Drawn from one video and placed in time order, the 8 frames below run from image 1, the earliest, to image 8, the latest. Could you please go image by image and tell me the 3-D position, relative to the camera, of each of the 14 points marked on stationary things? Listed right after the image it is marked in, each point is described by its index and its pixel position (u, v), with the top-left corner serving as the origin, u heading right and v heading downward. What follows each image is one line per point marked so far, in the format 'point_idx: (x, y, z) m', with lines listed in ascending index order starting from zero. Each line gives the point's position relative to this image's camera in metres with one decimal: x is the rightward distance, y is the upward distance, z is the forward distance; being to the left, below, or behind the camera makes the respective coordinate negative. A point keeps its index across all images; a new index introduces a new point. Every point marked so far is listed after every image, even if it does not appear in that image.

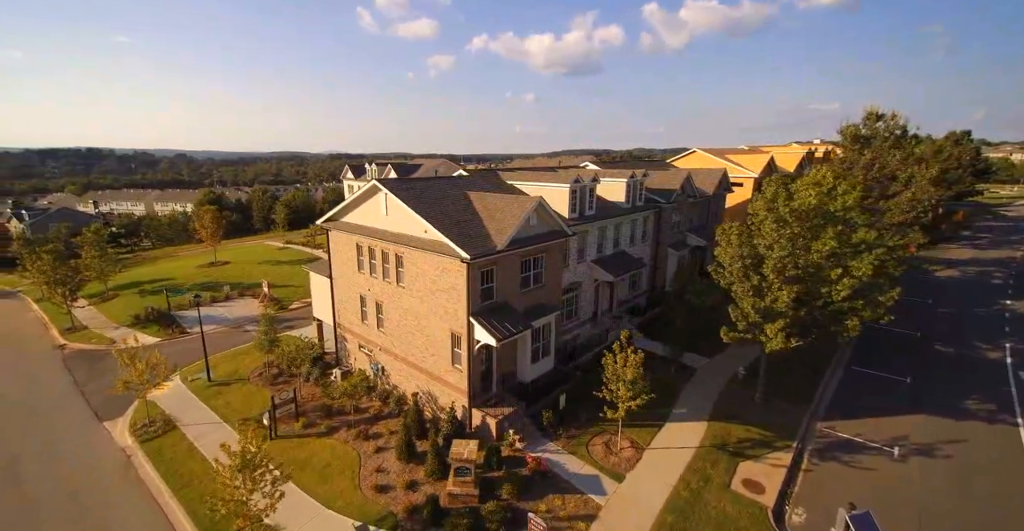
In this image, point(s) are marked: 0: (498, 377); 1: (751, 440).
0: (-0.6, -4.5, +18.5) m
1: (+9.2, -6.8, +17.7) m
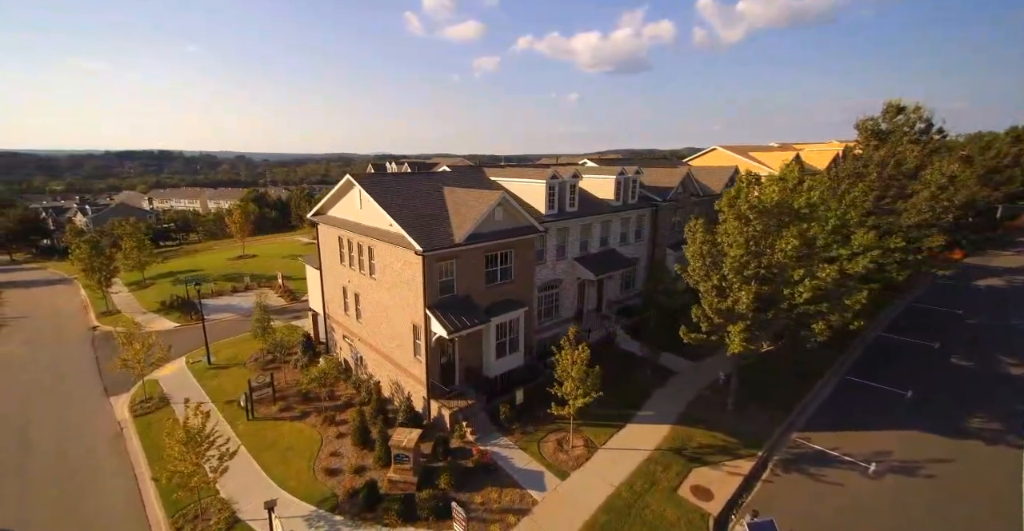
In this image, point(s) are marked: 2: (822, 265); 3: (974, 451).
0: (-2.2, -4.3, +18.8) m
1: (+7.4, -6.8, +17.0) m
2: (+10.2, 0.0, +15.3) m
3: (+16.8, -6.8, +16.6) m
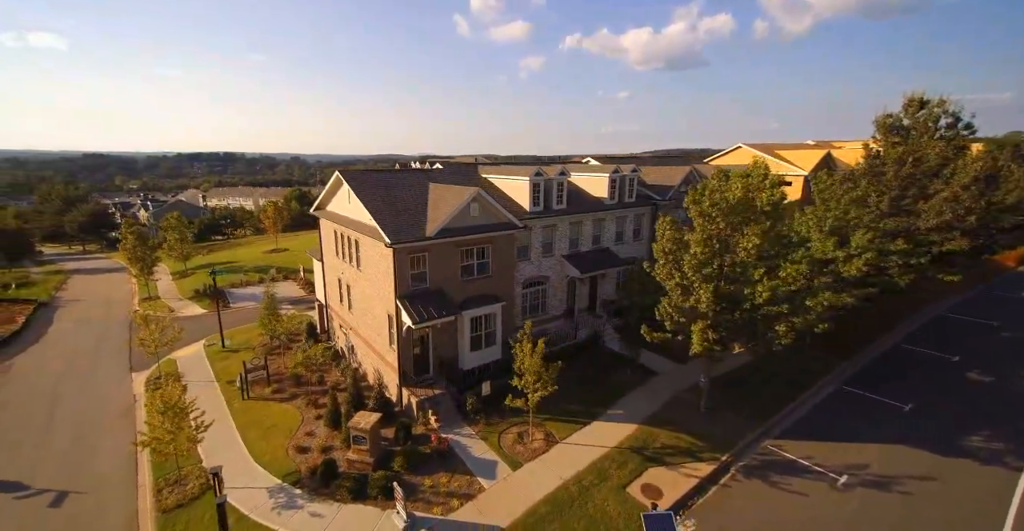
0: (-3.4, -4.1, +19.5) m
1: (+5.9, -6.7, +16.8) m
2: (+8.7, 0.0, +14.8) m
3: (+15.3, -6.9, +15.5) m
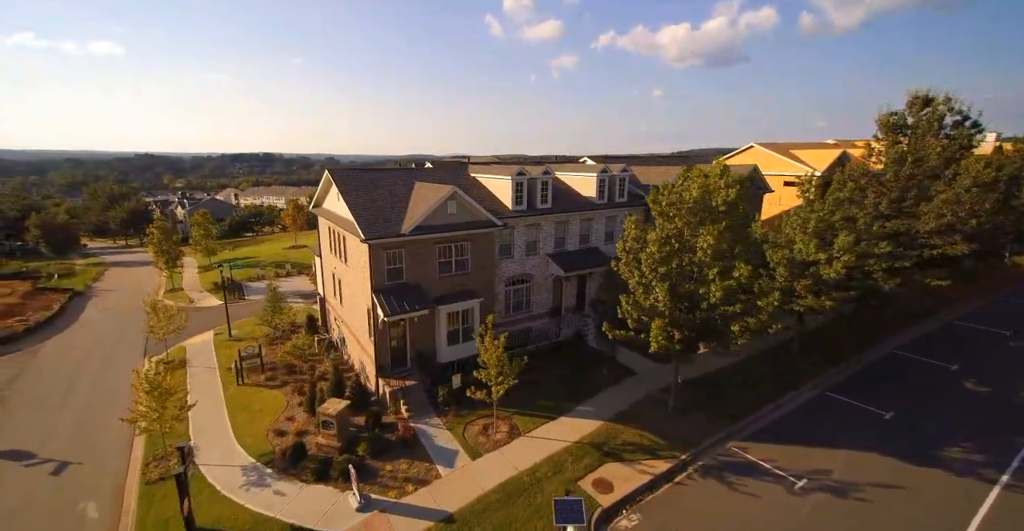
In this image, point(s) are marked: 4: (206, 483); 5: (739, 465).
0: (-4.5, -3.9, +20.2) m
1: (+4.6, -6.7, +16.9) m
2: (+7.3, 0.0, +14.7) m
3: (+13.8, -7.0, +15.0) m
4: (-10.4, -7.4, +15.5) m
5: (+8.0, -7.1, +16.1) m
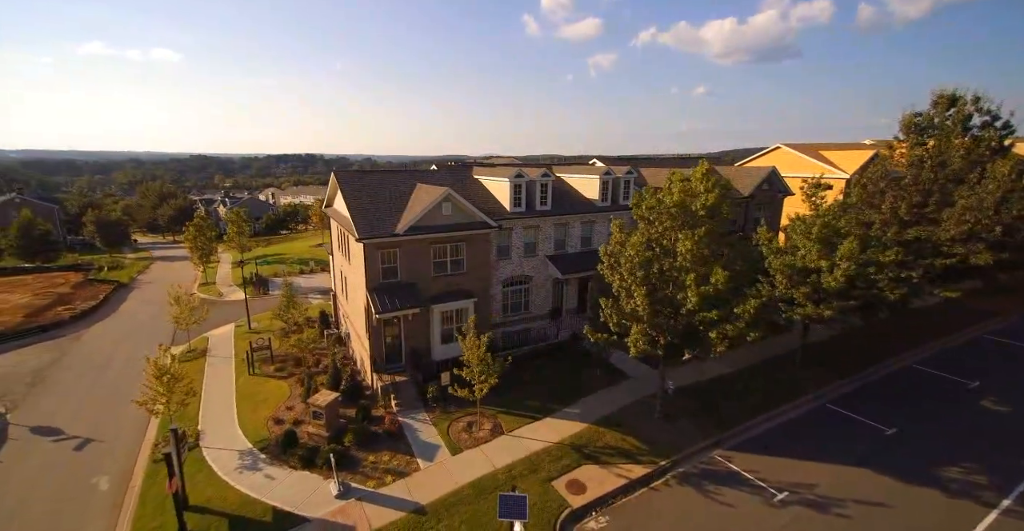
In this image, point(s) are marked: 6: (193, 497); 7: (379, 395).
0: (-4.9, -3.9, +20.9) m
1: (+3.8, -6.8, +16.9) m
2: (+6.5, -0.2, +14.5) m
3: (+12.9, -7.3, +14.3) m
4: (-11.2, -7.2, +16.6) m
5: (+7.2, -7.2, +15.8) m
6: (-10.5, -7.6, +15.1) m
7: (-5.6, -5.5, +19.3) m
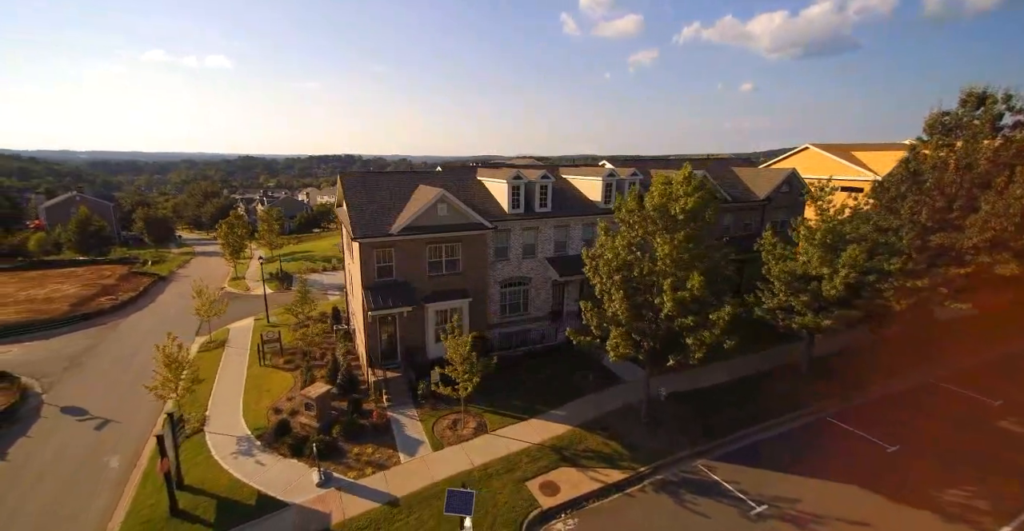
0: (-5.3, -3.8, +21.5) m
1: (+3.1, -6.9, +16.8) m
2: (+5.7, -0.3, +14.2) m
3: (+11.9, -7.6, +13.5) m
4: (-11.9, -7.1, +17.7) m
5: (+6.4, -7.4, +15.5) m
6: (-11.3, -7.5, +16.1) m
7: (-6.1, -5.4, +19.9) m
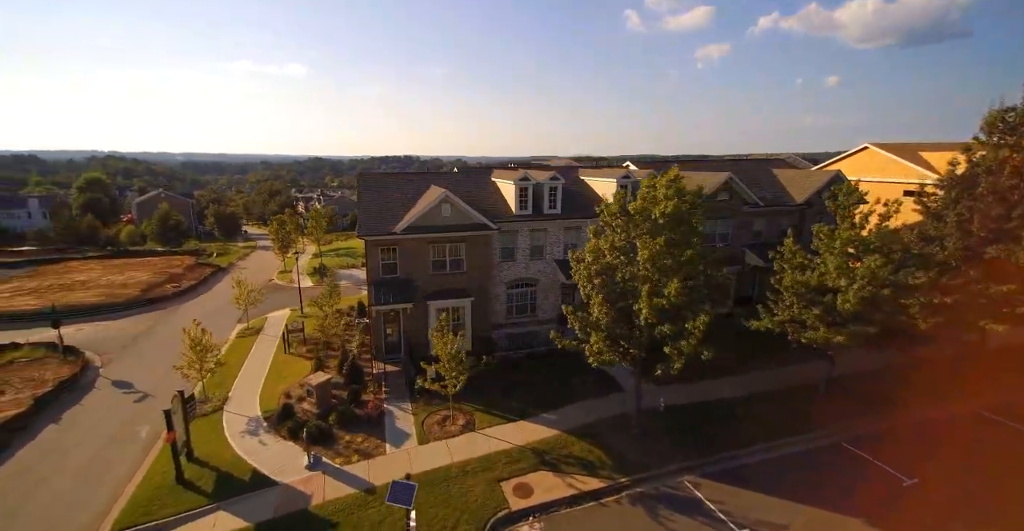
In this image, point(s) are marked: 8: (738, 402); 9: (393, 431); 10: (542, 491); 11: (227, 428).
0: (-5.2, -3.7, +22.2) m
1: (+2.4, -7.0, +16.5) m
2: (+4.8, -0.5, +13.7) m
3: (+10.7, -8.0, +12.2) m
4: (-12.4, -6.8, +19.3) m
5: (+5.4, -7.6, +14.8) m
6: (-12.0, -7.2, +17.6) m
7: (-6.3, -5.3, +20.7) m
8: (+9.6, -5.8, +19.4) m
9: (-4.7, -6.6, +18.1) m
10: (+1.0, -7.5, +15.1) m
11: (-11.9, -6.8, +19.1) m
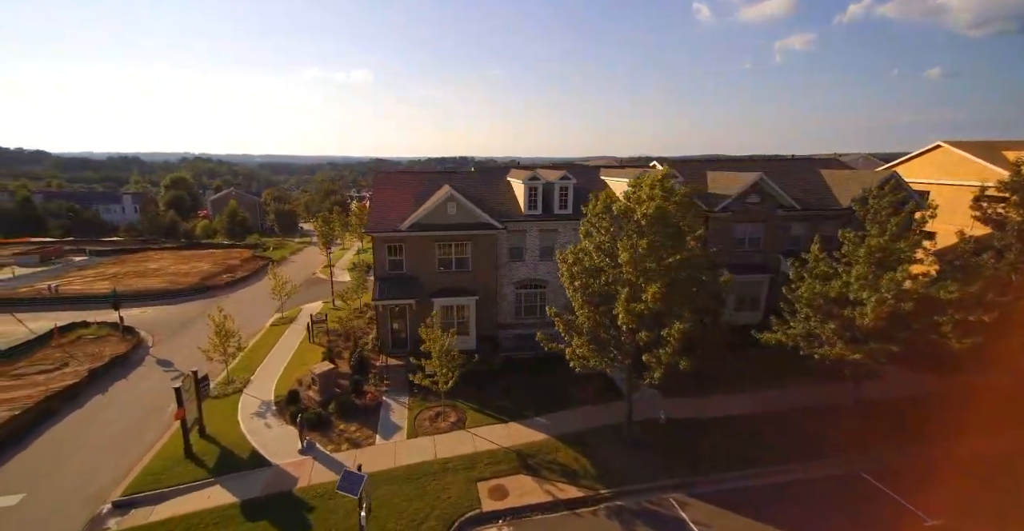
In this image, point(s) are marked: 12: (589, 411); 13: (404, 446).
0: (-5.0, -3.6, +22.6) m
1: (+1.7, -7.1, +16.1) m
2: (+4.0, -0.6, +12.9) m
3: (+9.4, -8.2, +10.7) m
4: (-12.6, -6.4, +20.6) m
5: (+4.5, -7.7, +14.0) m
6: (-12.5, -6.8, +18.9) m
7: (-6.3, -5.1, +21.3) m
8: (+9.2, -6.1, +18.0) m
9: (-5.1, -6.4, +18.5) m
10: (+0.2, -7.5, +14.9) m
11: (-12.2, -6.4, +20.4) m
12: (+3.3, -6.1, +19.1) m
13: (-4.0, -6.9, +17.2) m
